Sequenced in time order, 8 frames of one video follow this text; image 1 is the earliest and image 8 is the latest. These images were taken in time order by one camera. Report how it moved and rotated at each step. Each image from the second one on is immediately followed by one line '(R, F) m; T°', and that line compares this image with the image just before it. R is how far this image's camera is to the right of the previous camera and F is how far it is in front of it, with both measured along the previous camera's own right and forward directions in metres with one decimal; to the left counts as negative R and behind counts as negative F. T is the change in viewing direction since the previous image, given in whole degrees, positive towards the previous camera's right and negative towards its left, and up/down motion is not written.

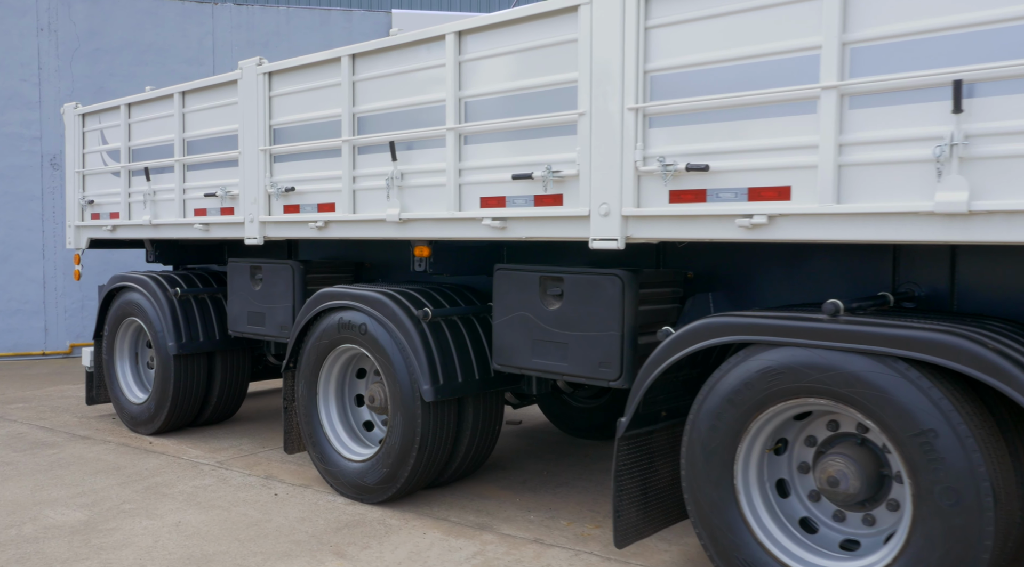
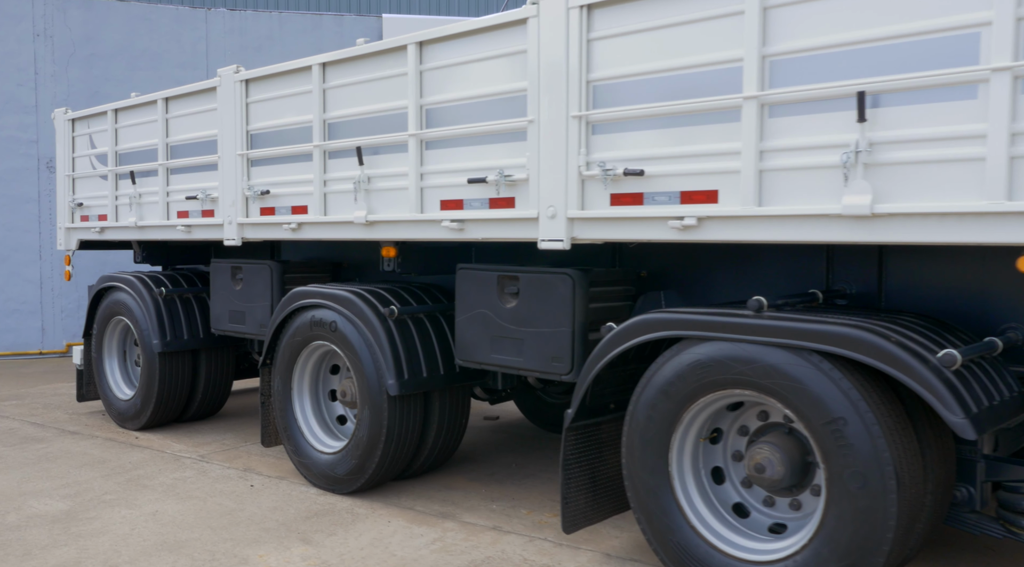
(+0.2, -0.2) m; 0°
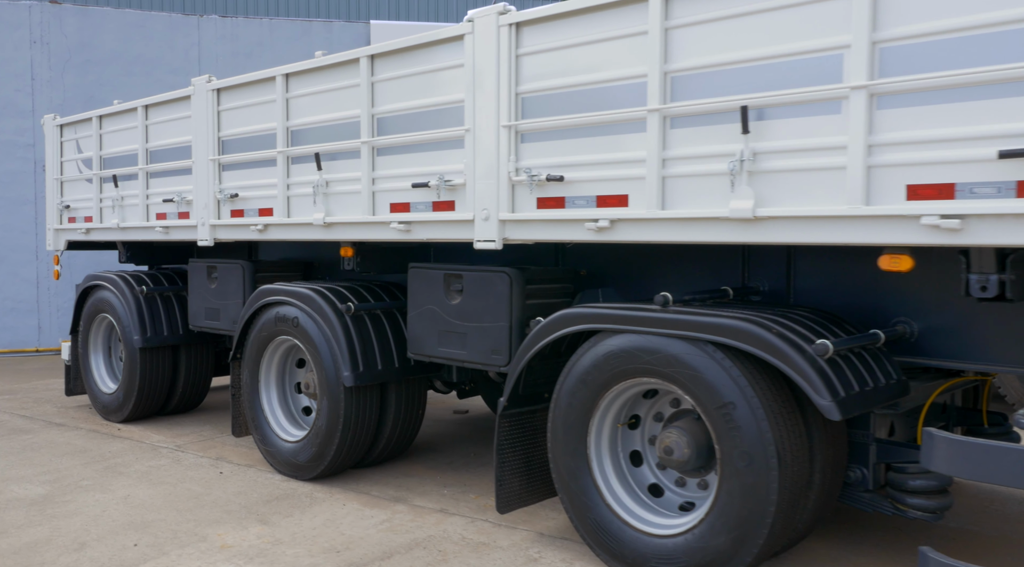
(+0.3, -0.3) m; 0°
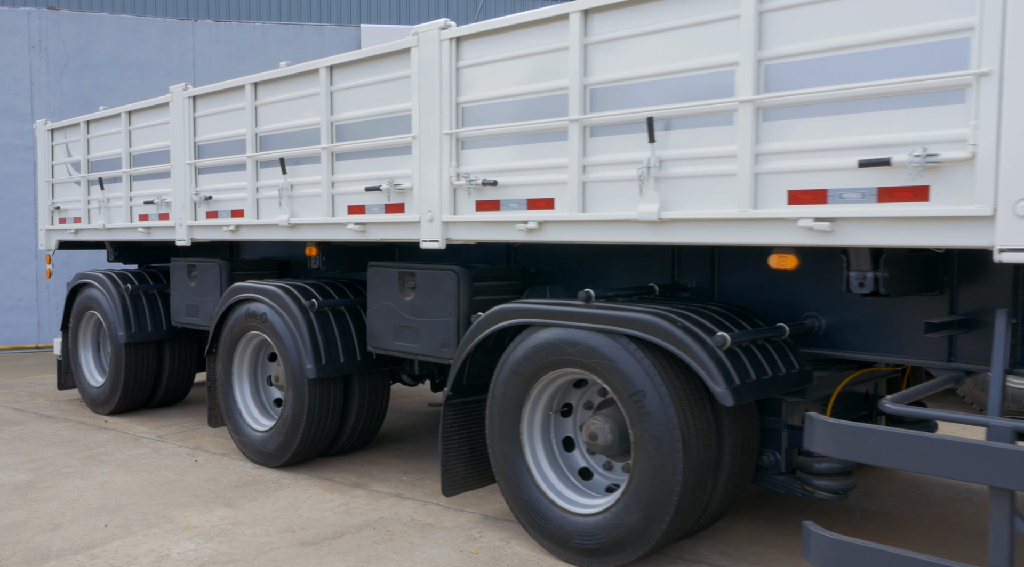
(+0.3, -0.3) m; -1°
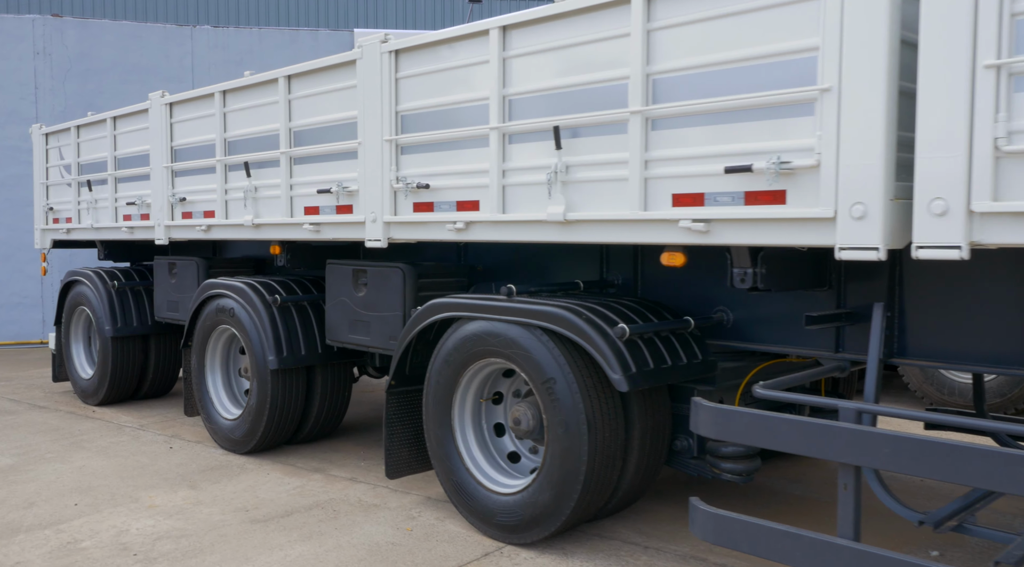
(+0.4, -0.3) m; -1°
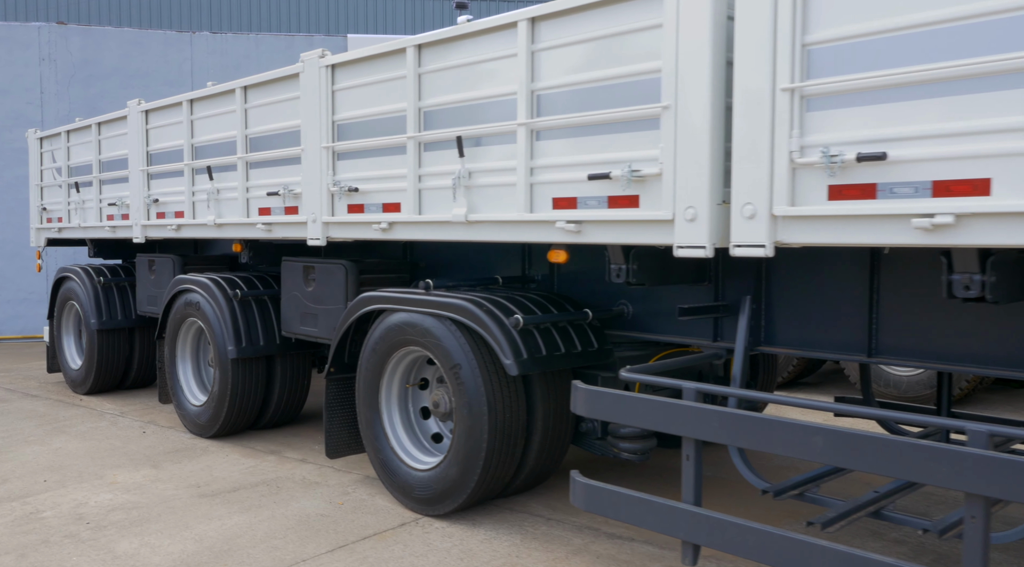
(+0.5, -0.4) m; -1°
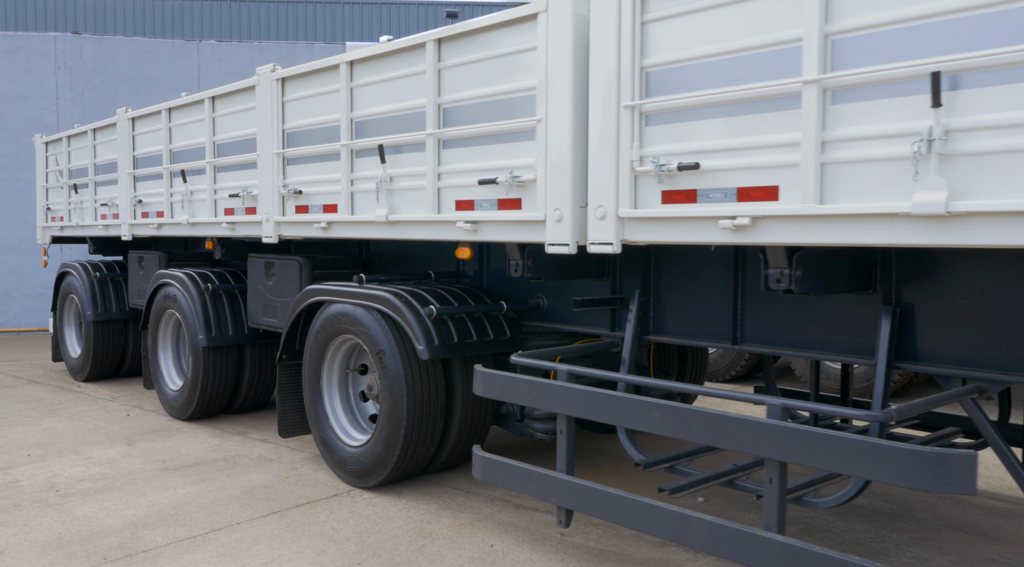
(+0.6, -0.4) m; -2°
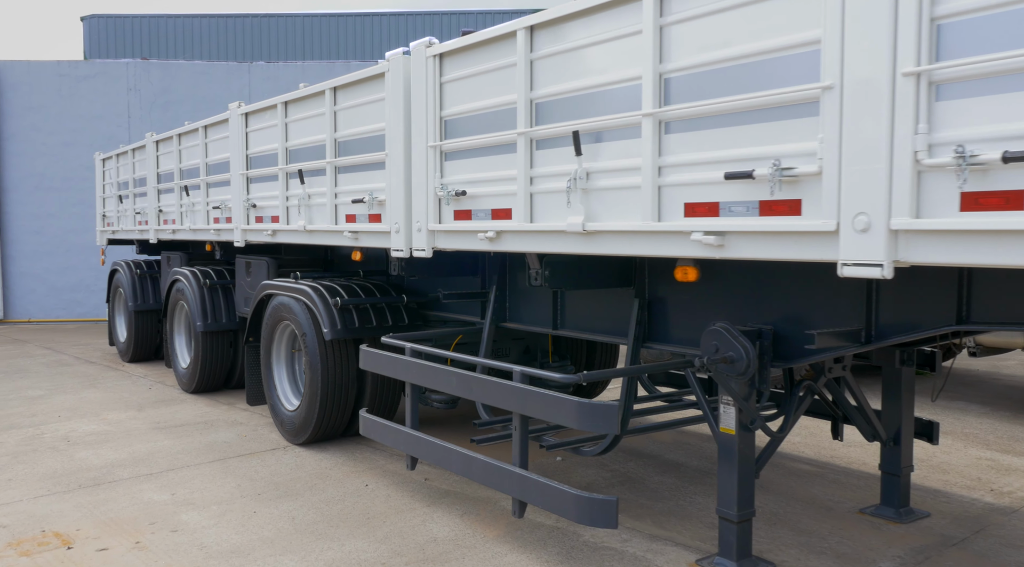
(+1.3, -1.0) m; -6°
